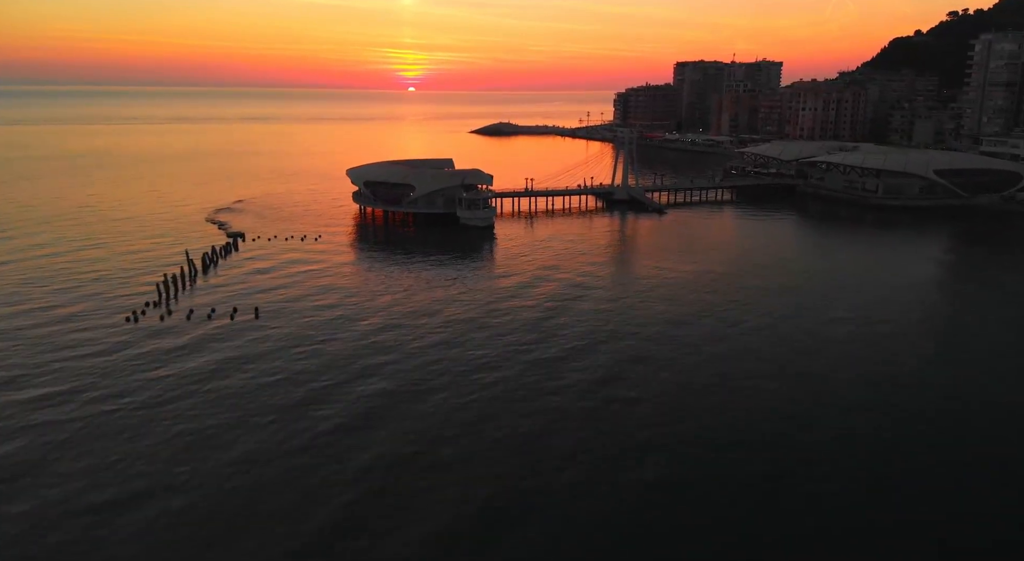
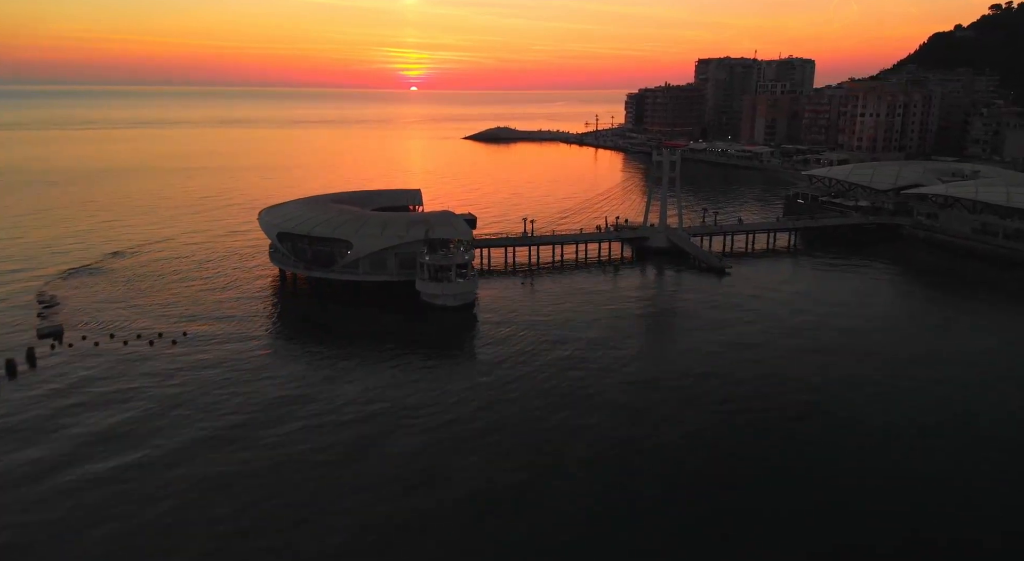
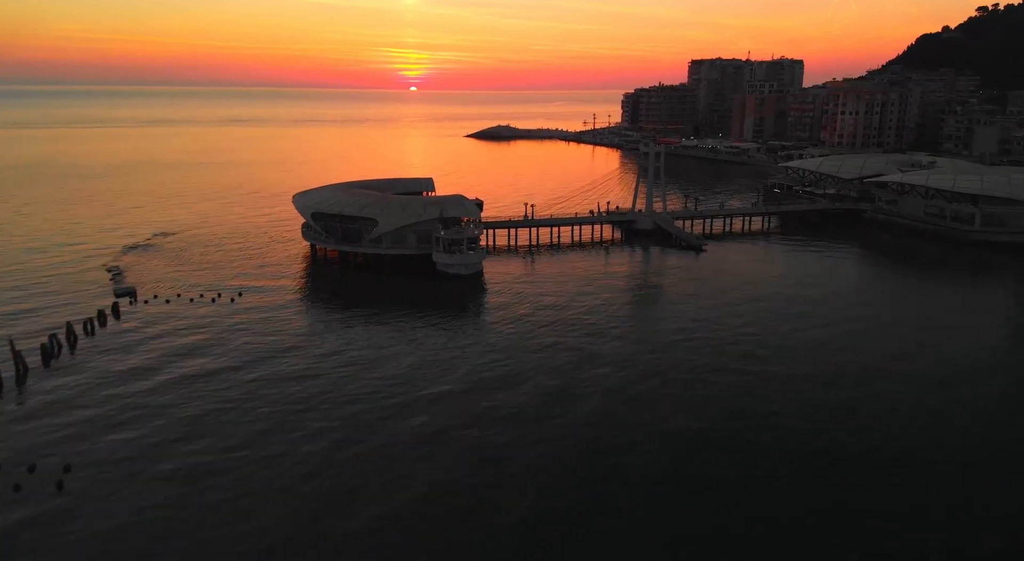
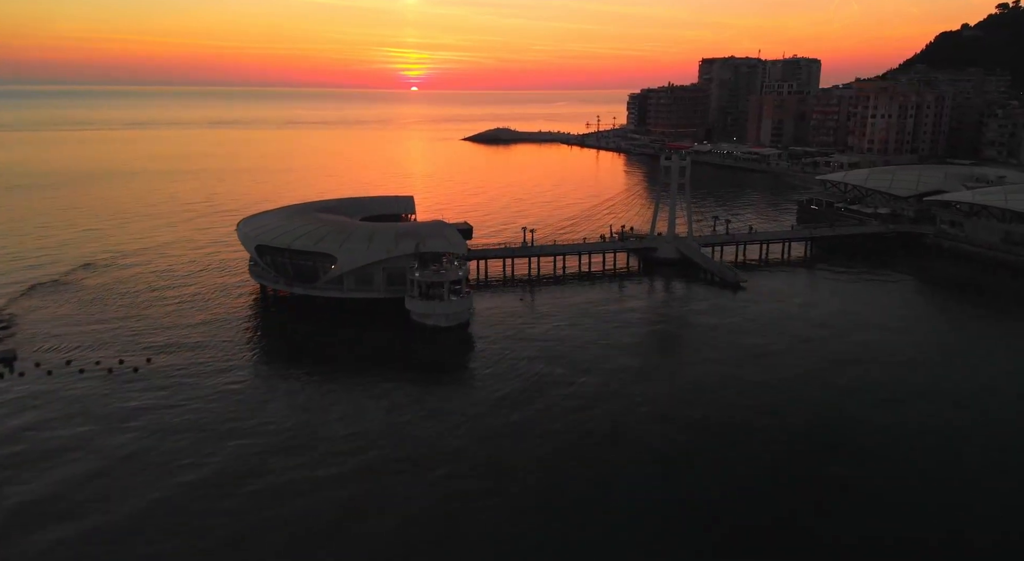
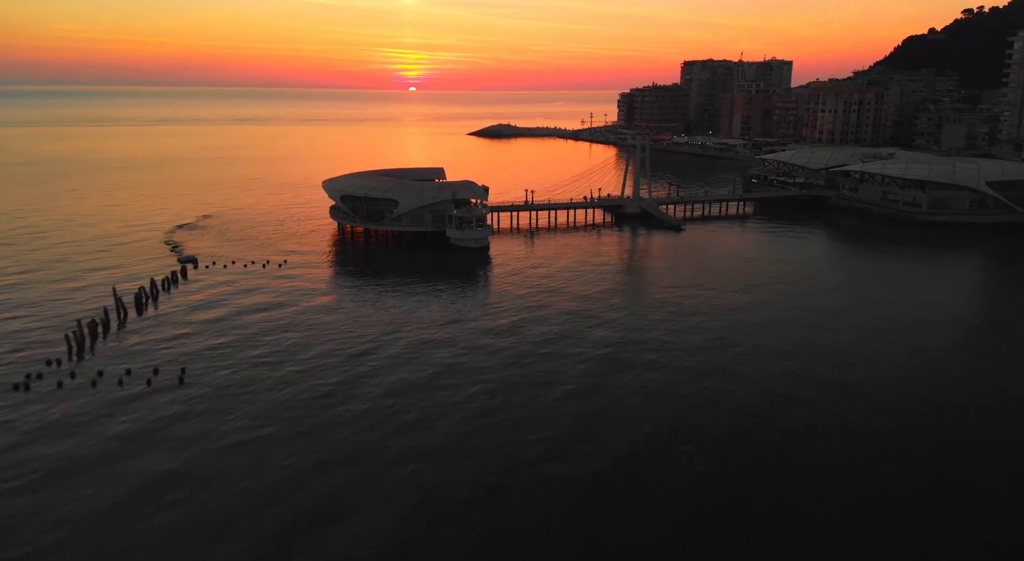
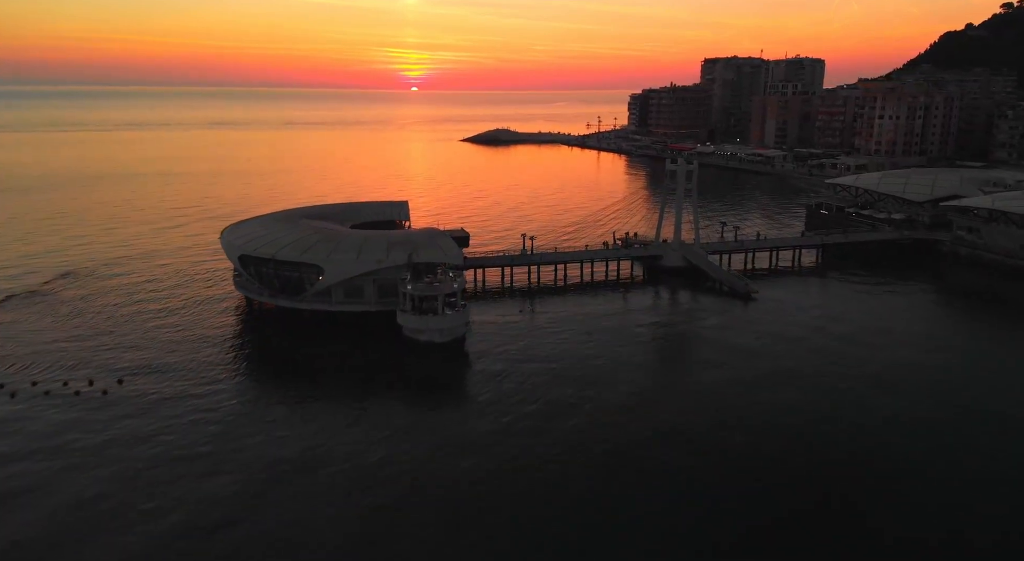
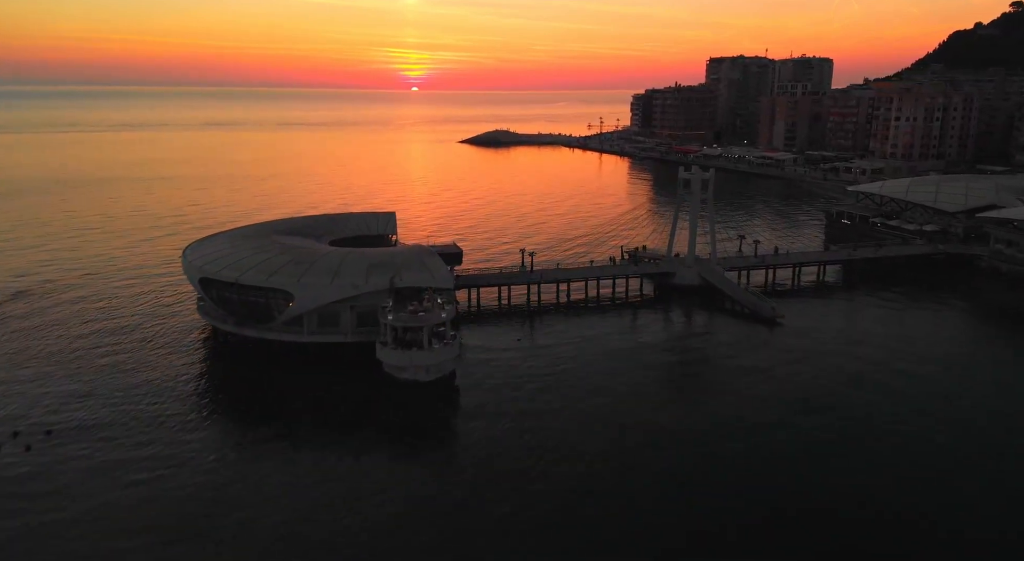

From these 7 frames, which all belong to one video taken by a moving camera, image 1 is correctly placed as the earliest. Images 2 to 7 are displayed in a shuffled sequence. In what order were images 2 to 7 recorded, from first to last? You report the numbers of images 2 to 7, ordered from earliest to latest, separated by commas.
5, 3, 2, 4, 6, 7
